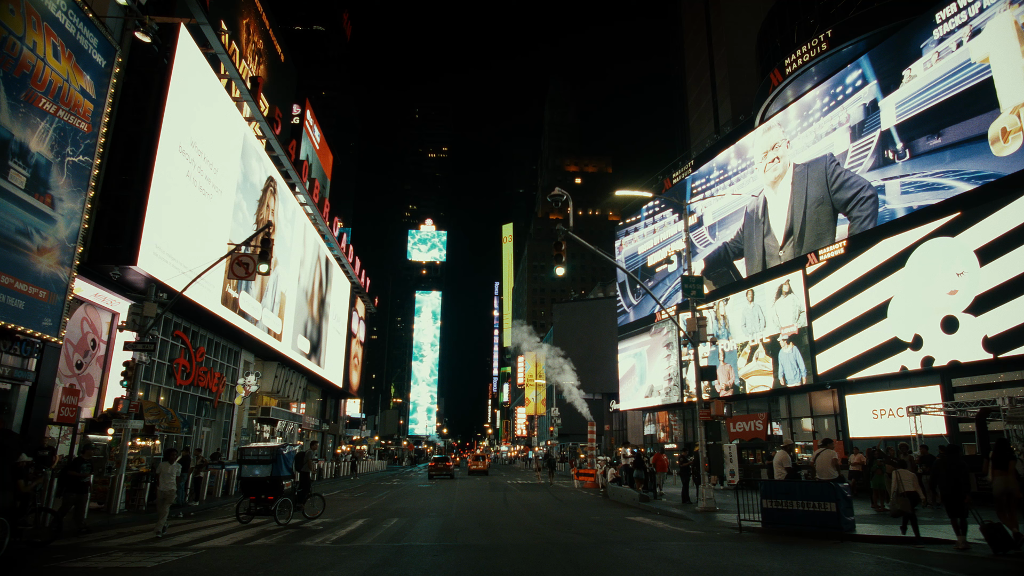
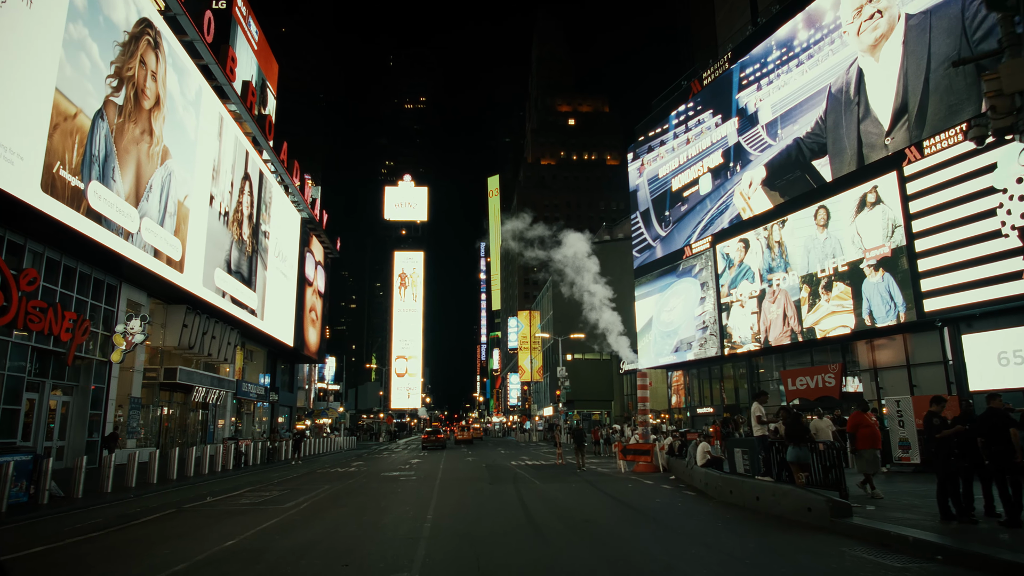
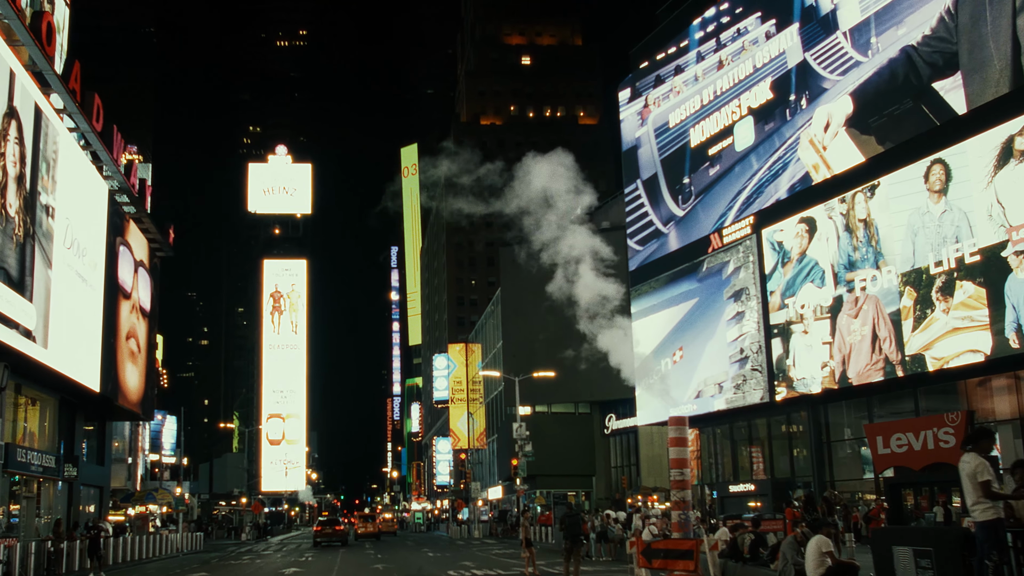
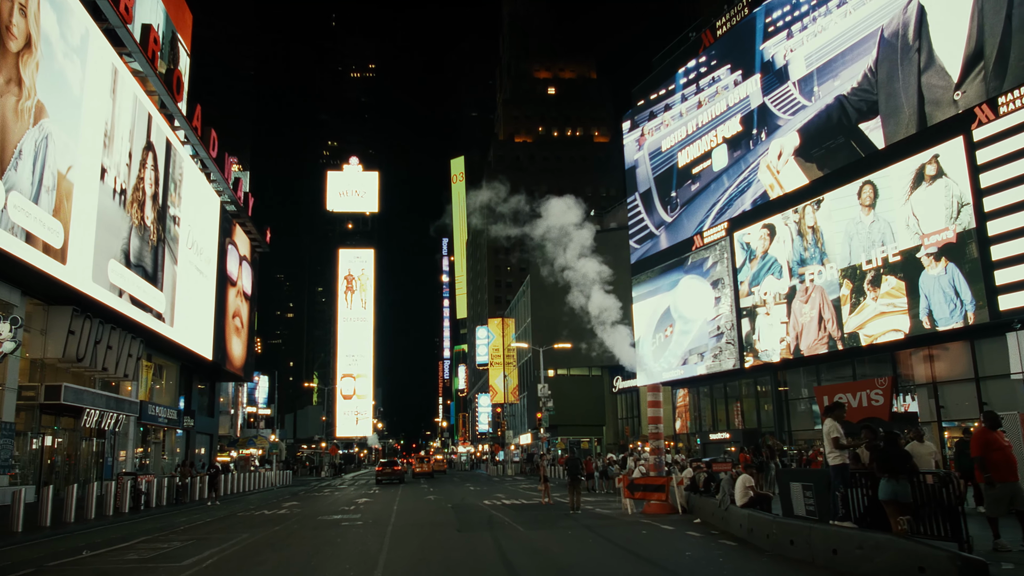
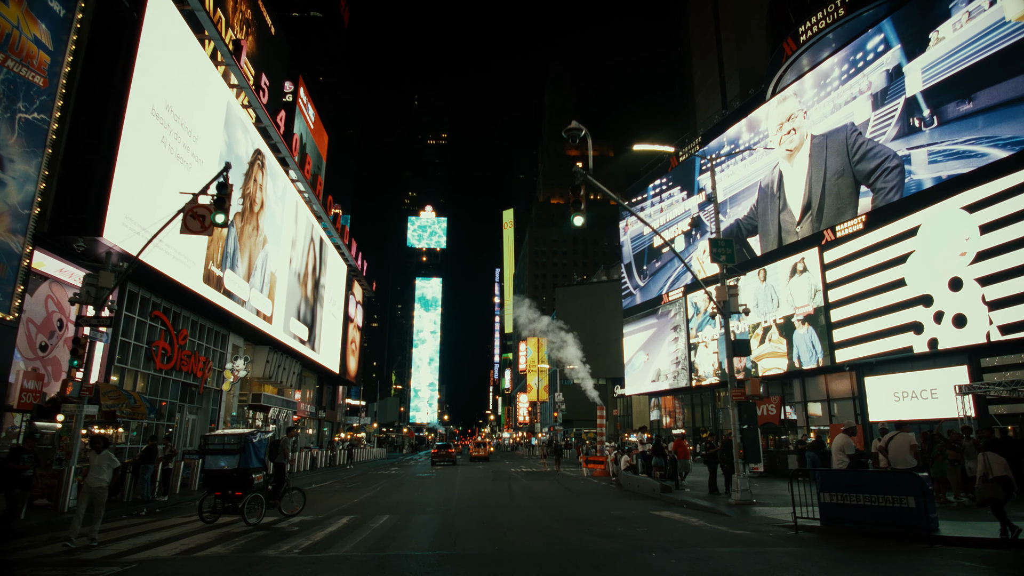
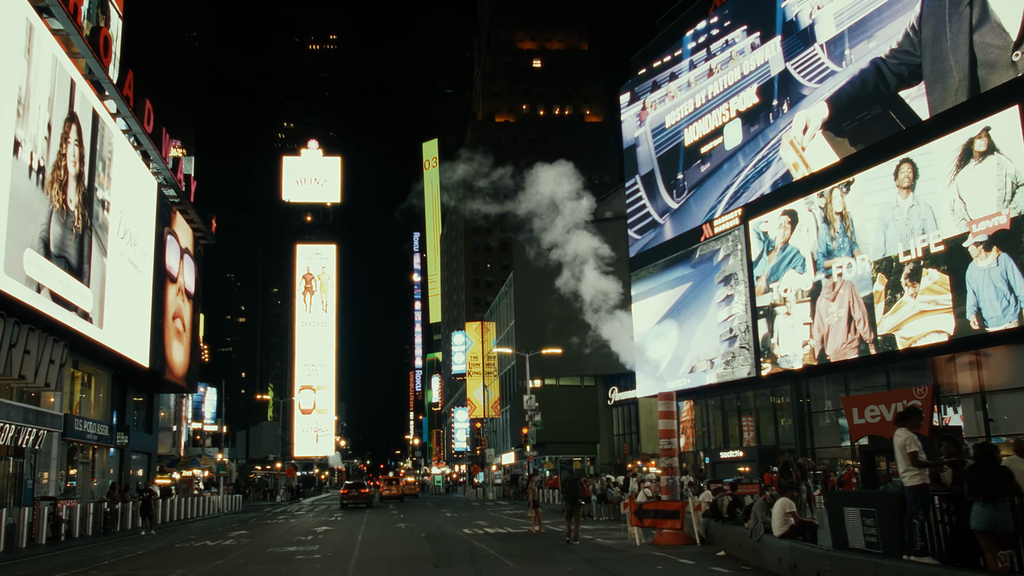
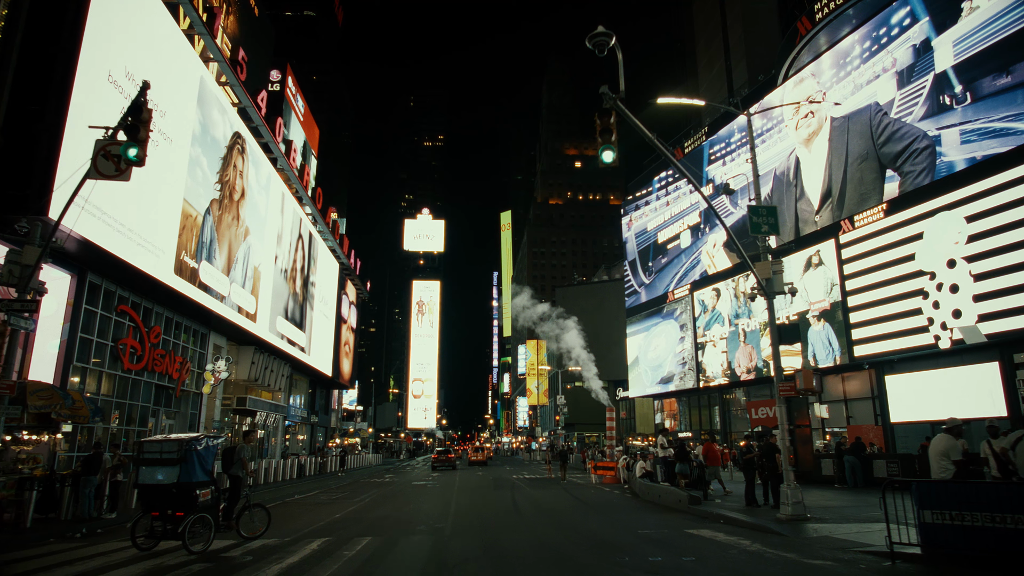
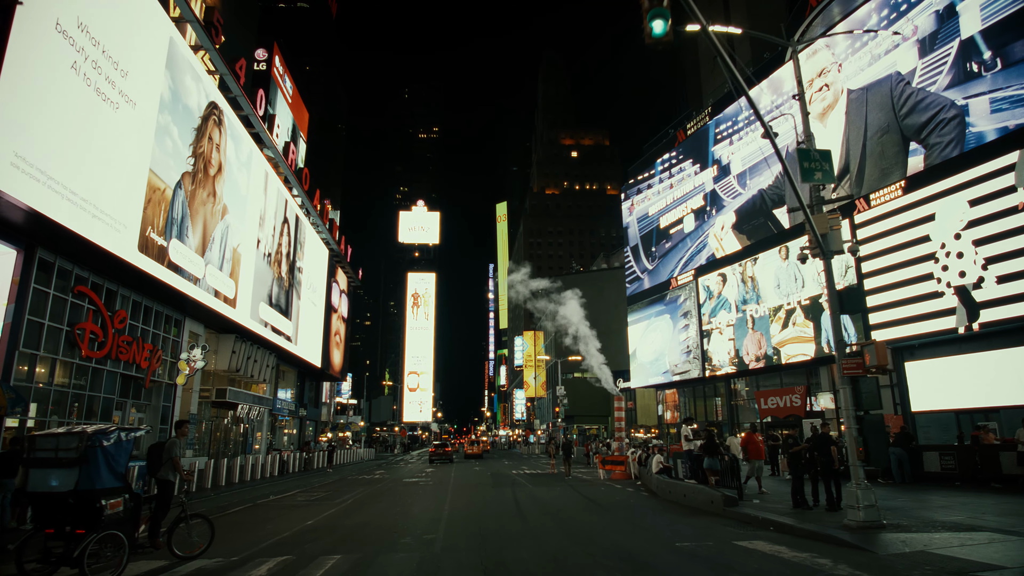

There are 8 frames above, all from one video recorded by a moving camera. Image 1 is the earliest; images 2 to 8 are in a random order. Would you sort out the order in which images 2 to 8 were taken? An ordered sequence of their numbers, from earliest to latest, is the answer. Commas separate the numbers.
5, 7, 8, 2, 4, 6, 3
